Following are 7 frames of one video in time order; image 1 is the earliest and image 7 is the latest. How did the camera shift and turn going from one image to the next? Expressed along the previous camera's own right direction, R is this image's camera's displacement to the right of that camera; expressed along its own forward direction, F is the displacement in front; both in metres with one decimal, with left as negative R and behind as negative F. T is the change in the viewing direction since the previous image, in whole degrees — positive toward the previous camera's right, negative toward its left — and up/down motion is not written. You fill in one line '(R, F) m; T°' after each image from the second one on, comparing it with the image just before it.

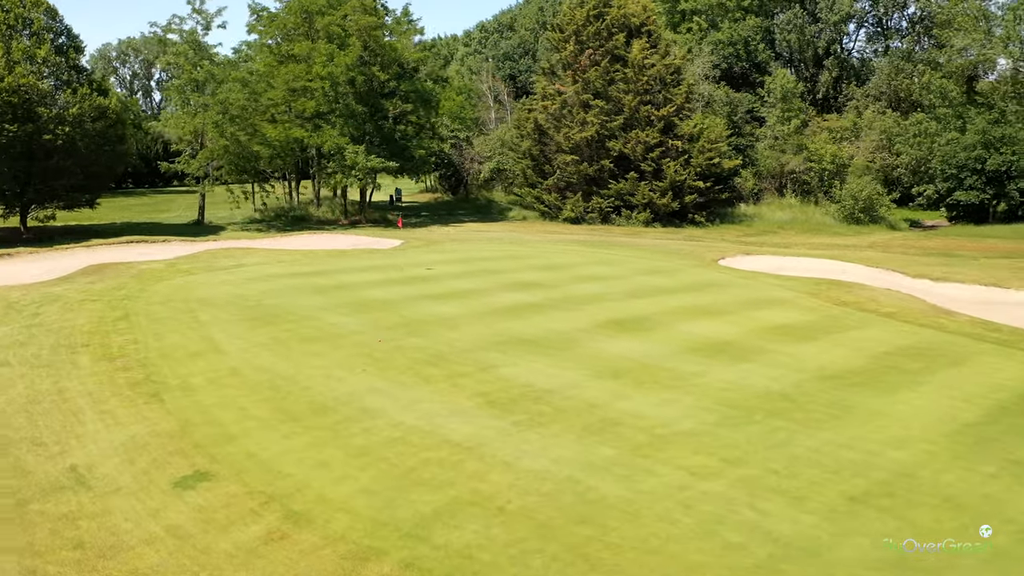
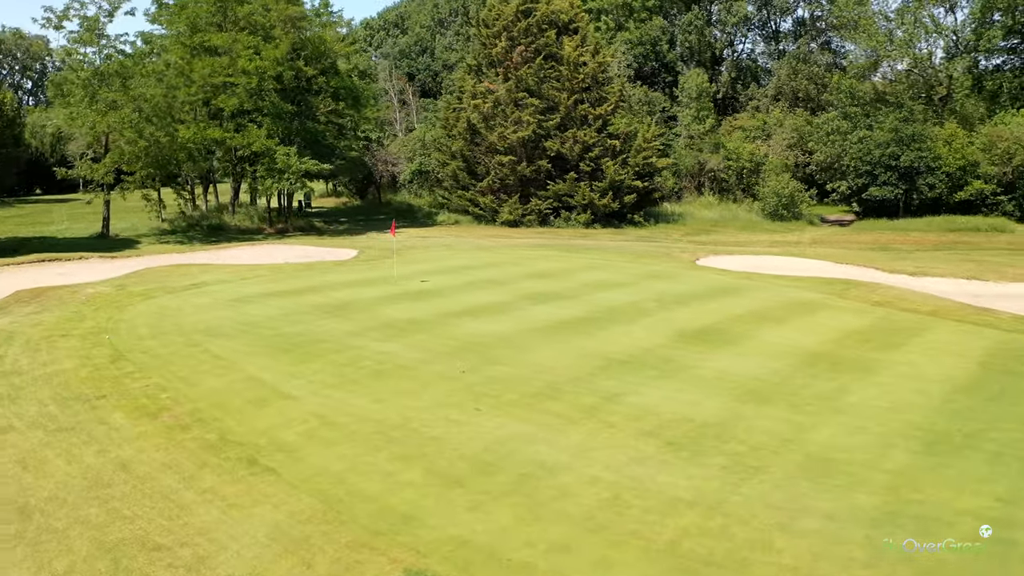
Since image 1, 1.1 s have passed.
(-3.2, +1.9) m; +10°
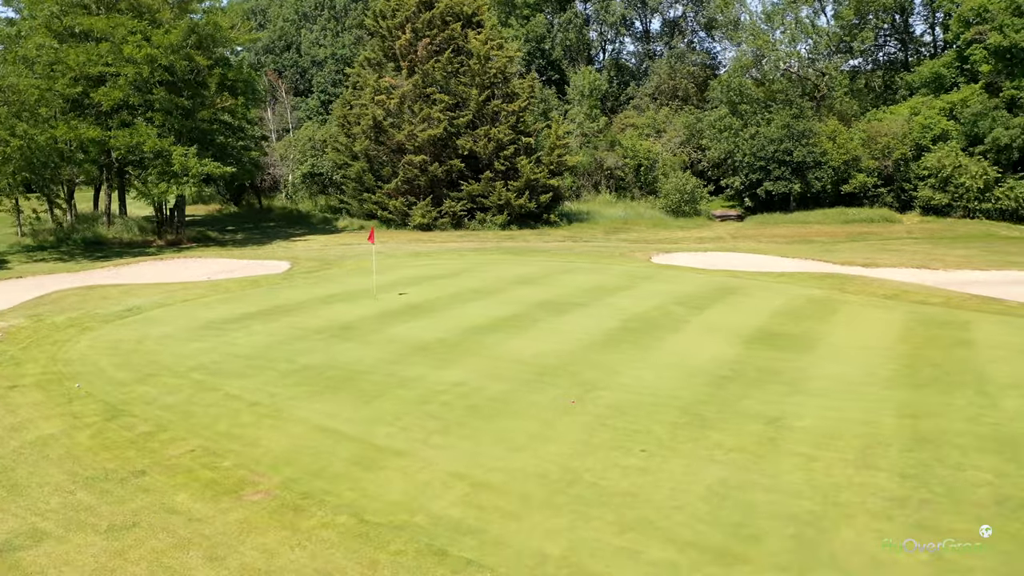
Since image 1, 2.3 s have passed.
(-3.0, +2.0) m; +11°
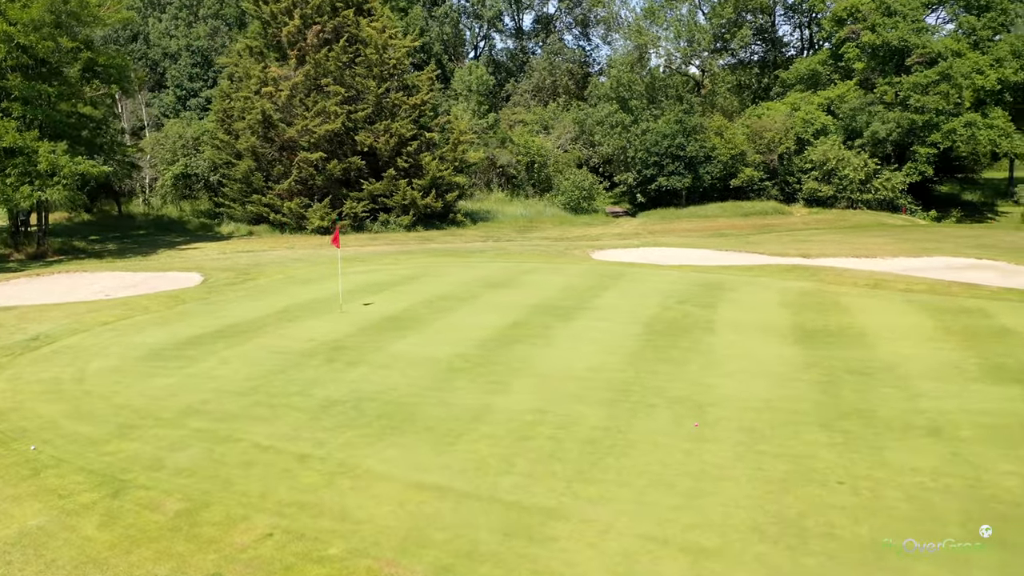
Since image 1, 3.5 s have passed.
(-2.3, +1.9) m; +11°
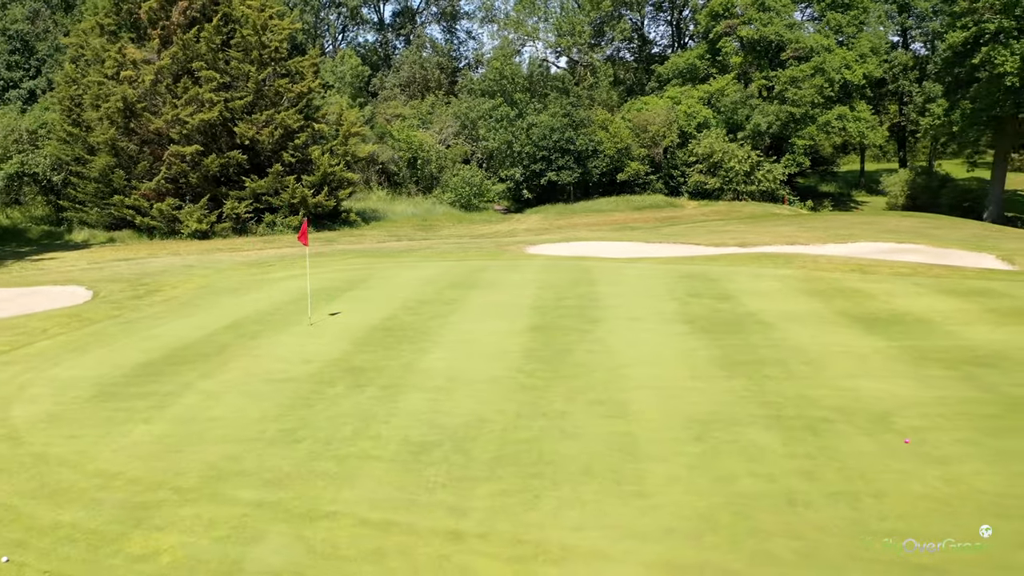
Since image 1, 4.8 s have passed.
(-2.3, +2.2) m; +11°
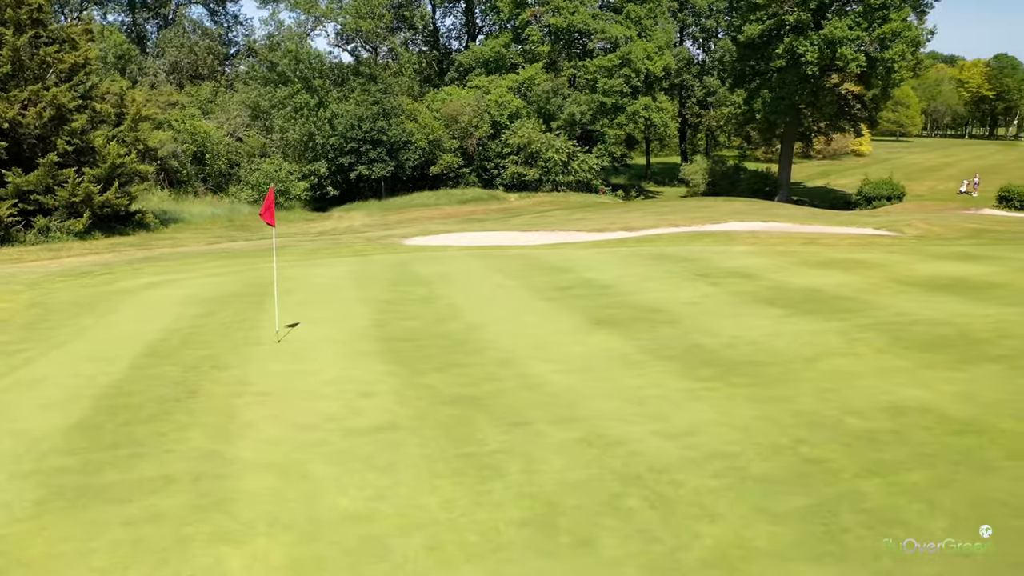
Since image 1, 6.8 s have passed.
(-2.9, +3.1) m; +17°
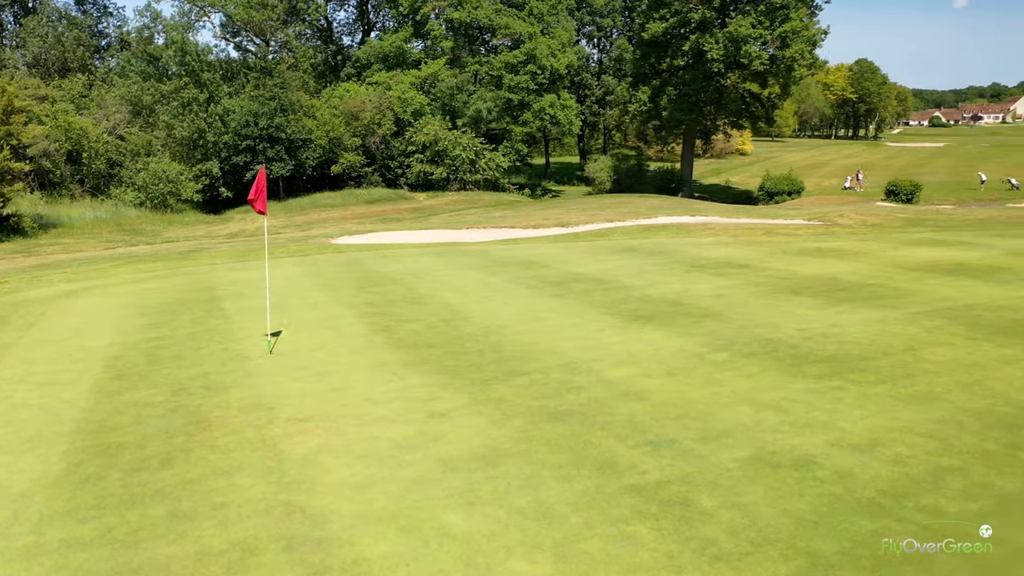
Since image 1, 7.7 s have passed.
(-1.2, +1.1) m; +8°
